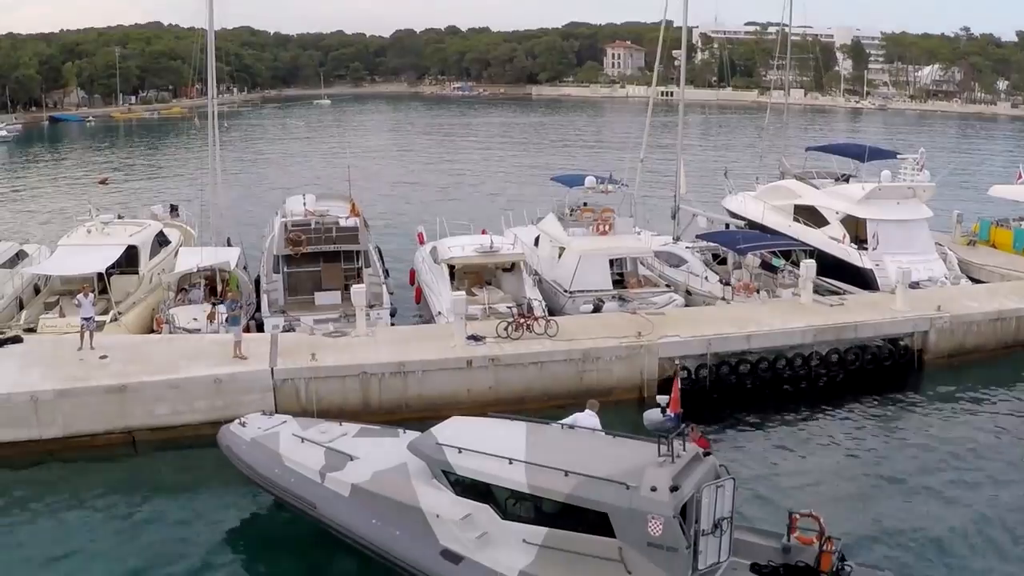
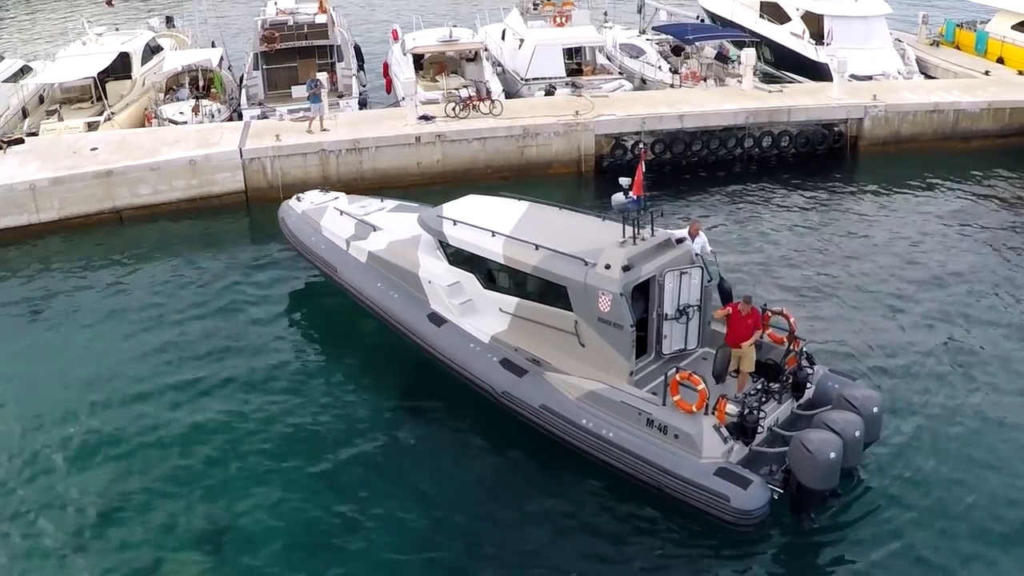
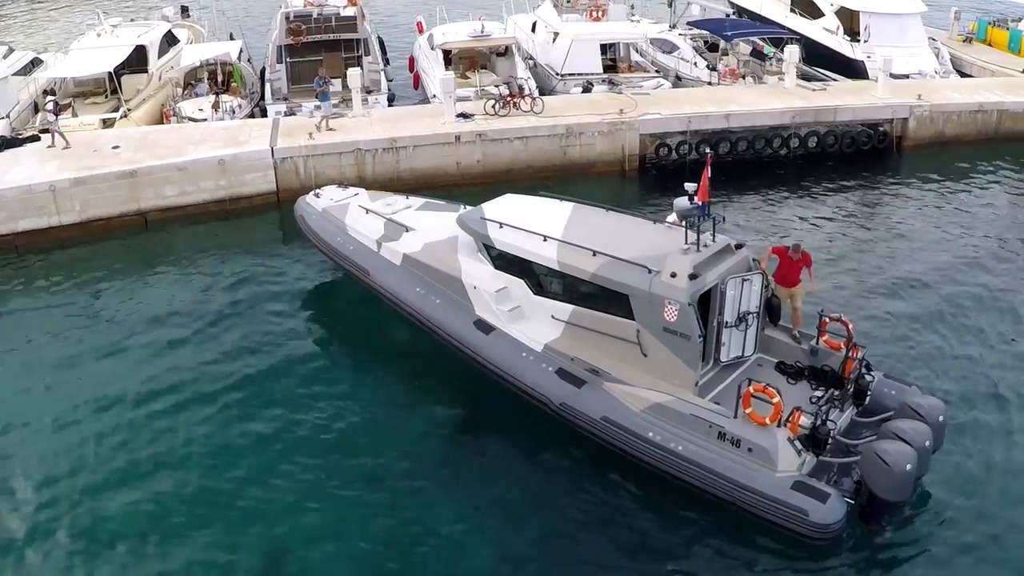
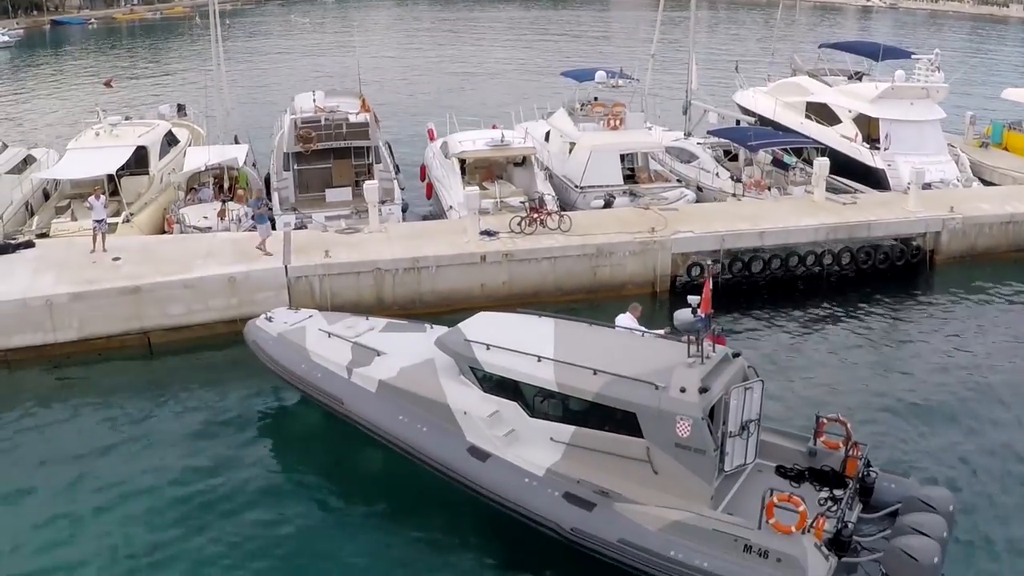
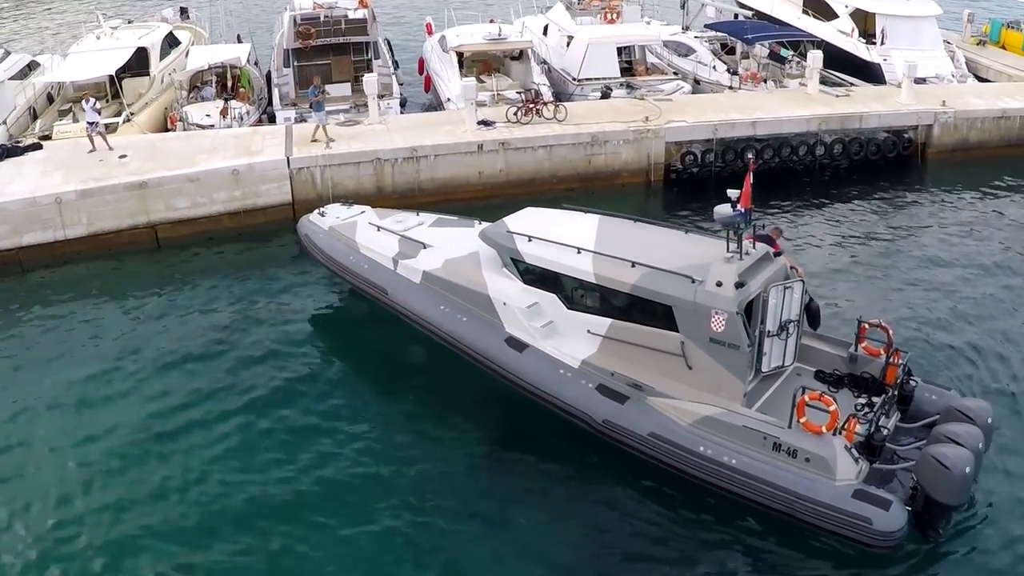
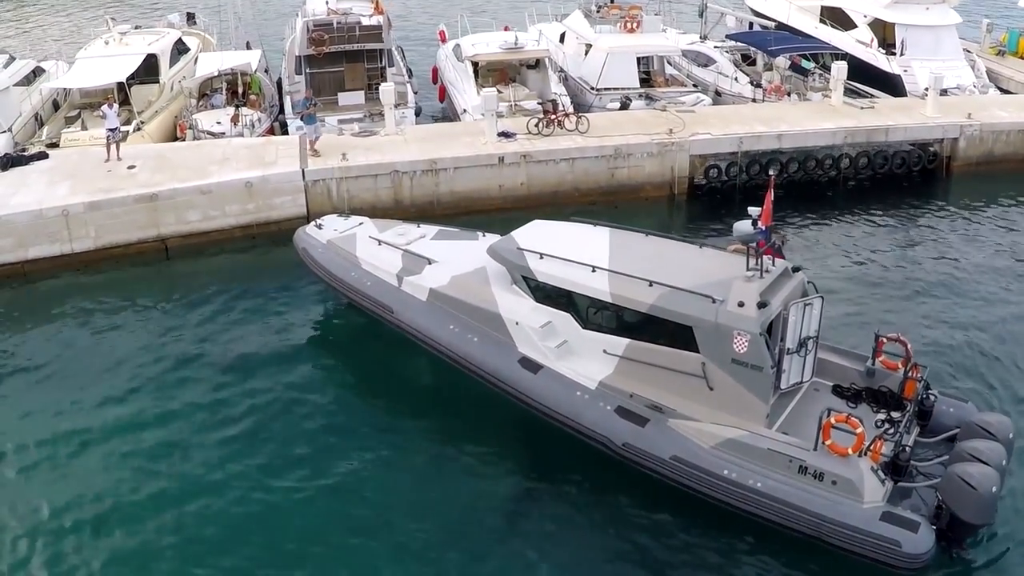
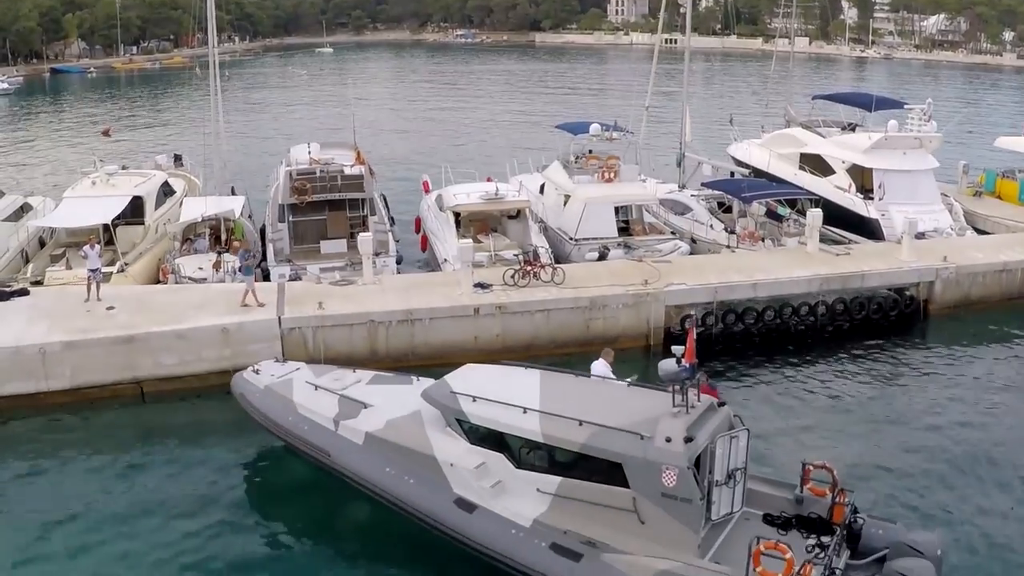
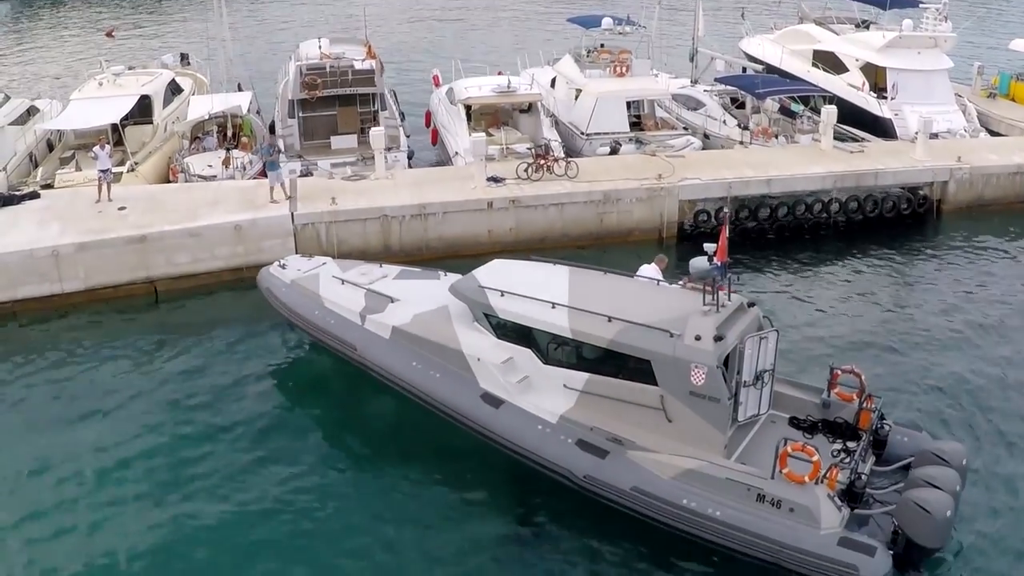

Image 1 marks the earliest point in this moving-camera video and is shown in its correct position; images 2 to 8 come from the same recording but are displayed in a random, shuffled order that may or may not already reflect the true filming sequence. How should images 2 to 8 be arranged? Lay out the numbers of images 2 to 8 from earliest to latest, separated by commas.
7, 4, 8, 6, 5, 3, 2
